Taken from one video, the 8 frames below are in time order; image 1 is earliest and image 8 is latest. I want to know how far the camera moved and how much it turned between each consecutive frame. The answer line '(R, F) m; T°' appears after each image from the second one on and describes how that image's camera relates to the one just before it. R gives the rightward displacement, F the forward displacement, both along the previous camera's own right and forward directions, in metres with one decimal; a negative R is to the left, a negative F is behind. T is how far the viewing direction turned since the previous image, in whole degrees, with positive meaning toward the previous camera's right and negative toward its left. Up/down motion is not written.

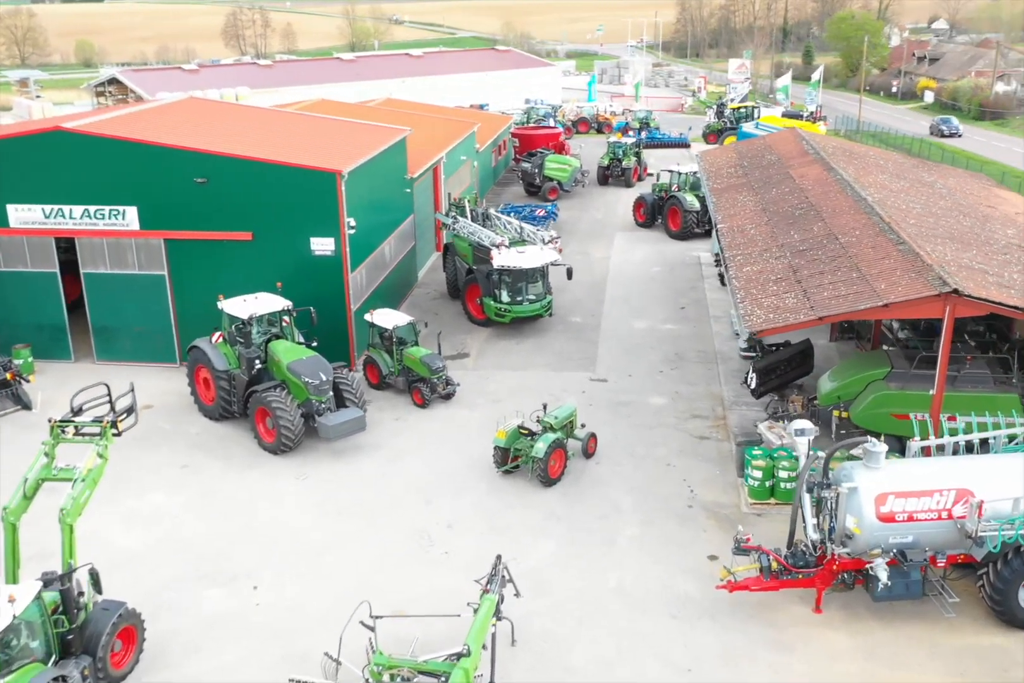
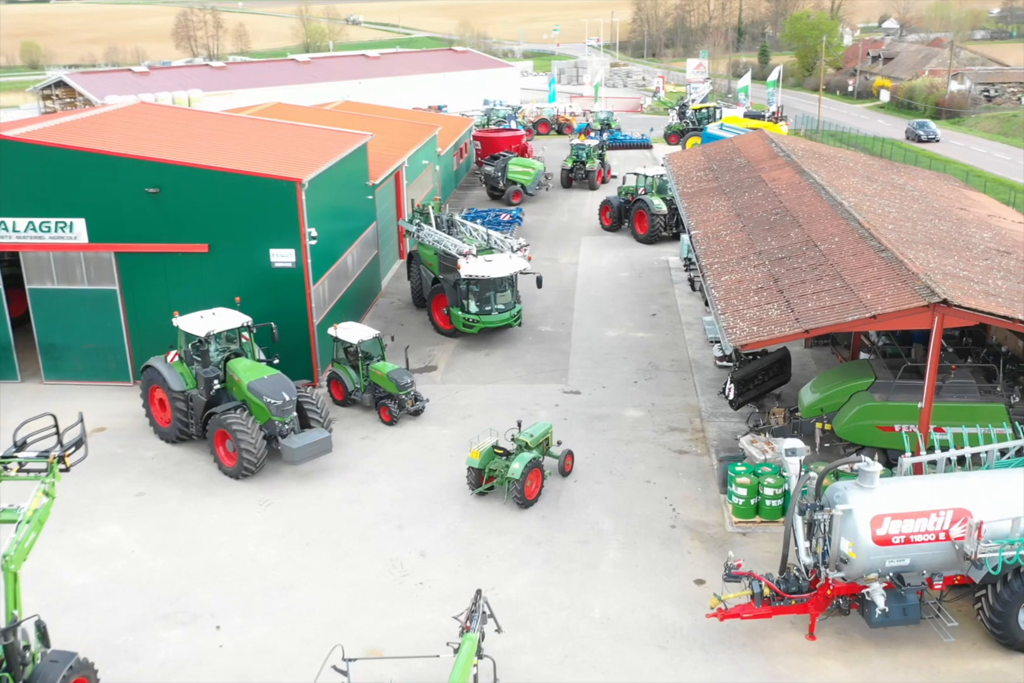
(-0.2, +0.6) m; +2°
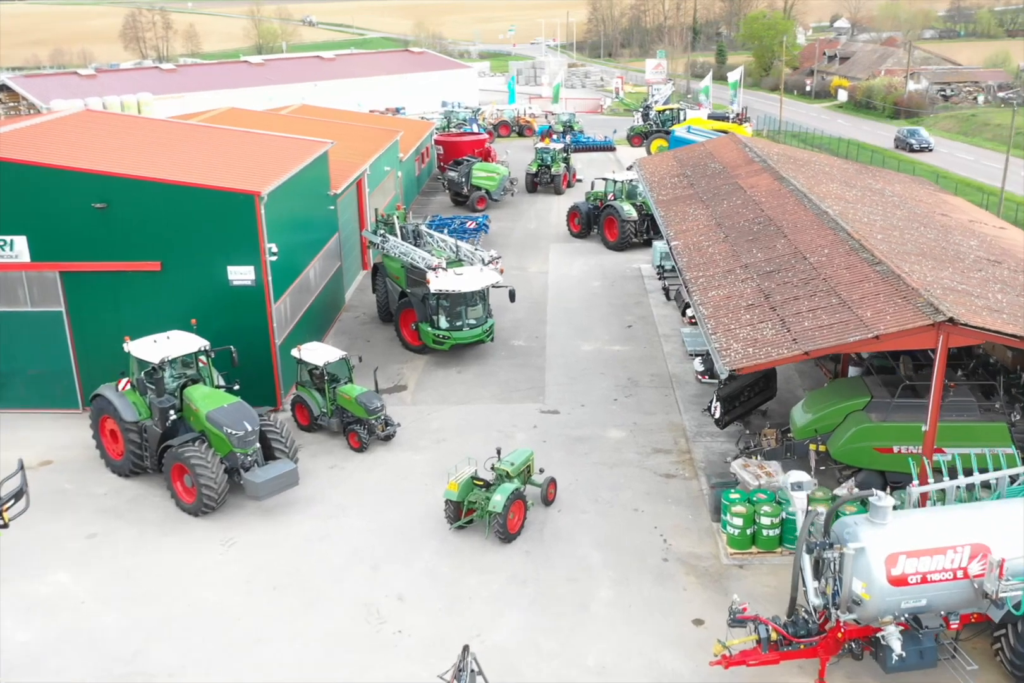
(-0.3, +0.8) m; +2°
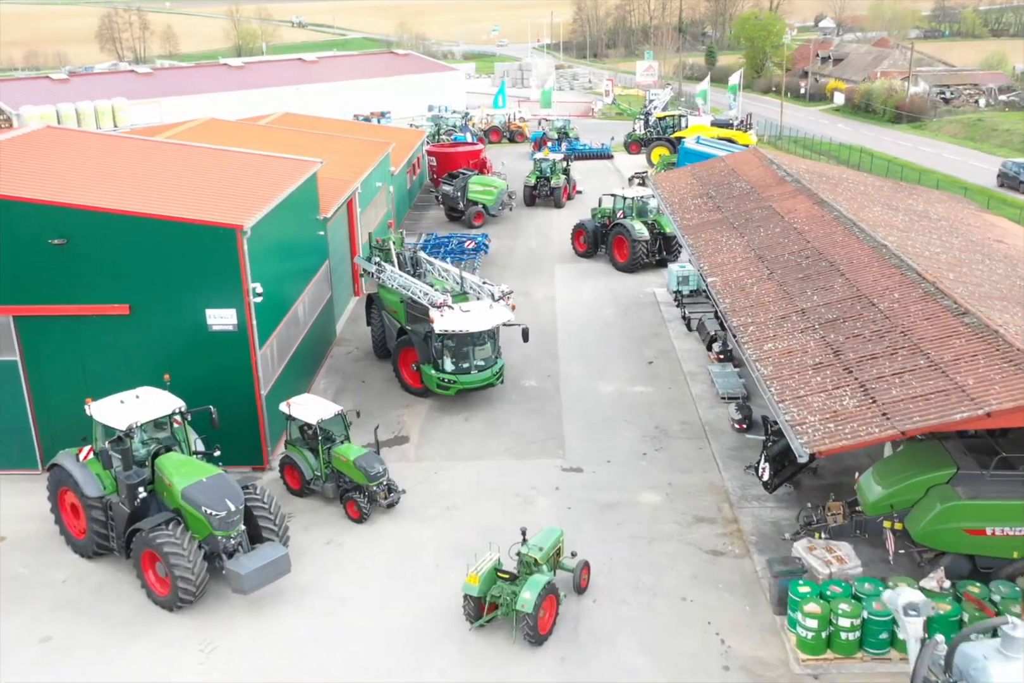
(-0.5, +1.9) m; +1°
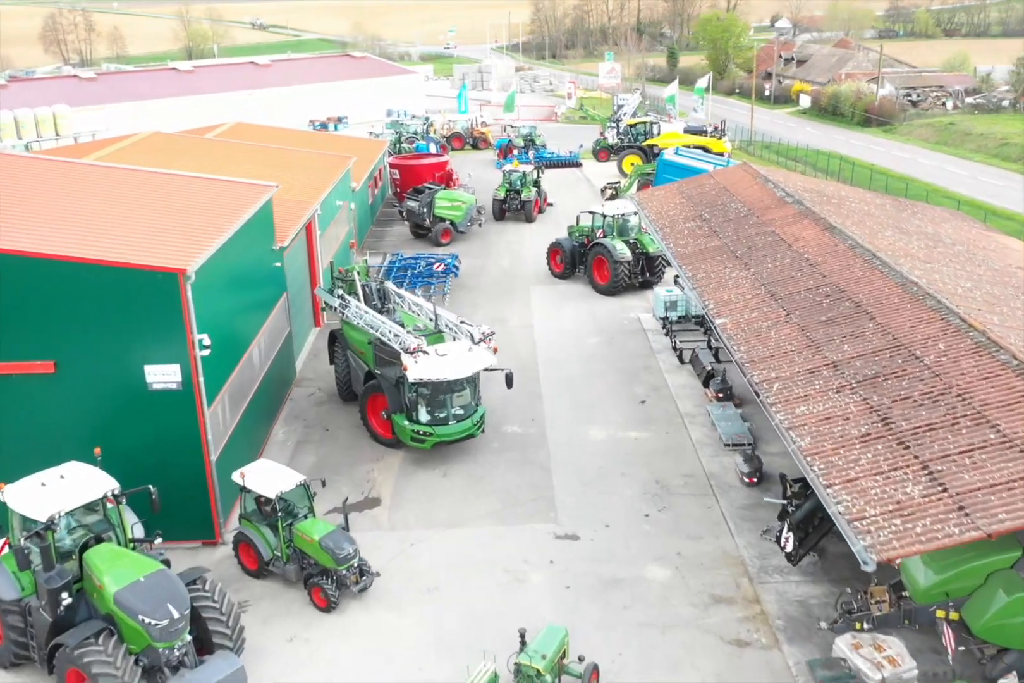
(-0.3, +1.8) m; +2°
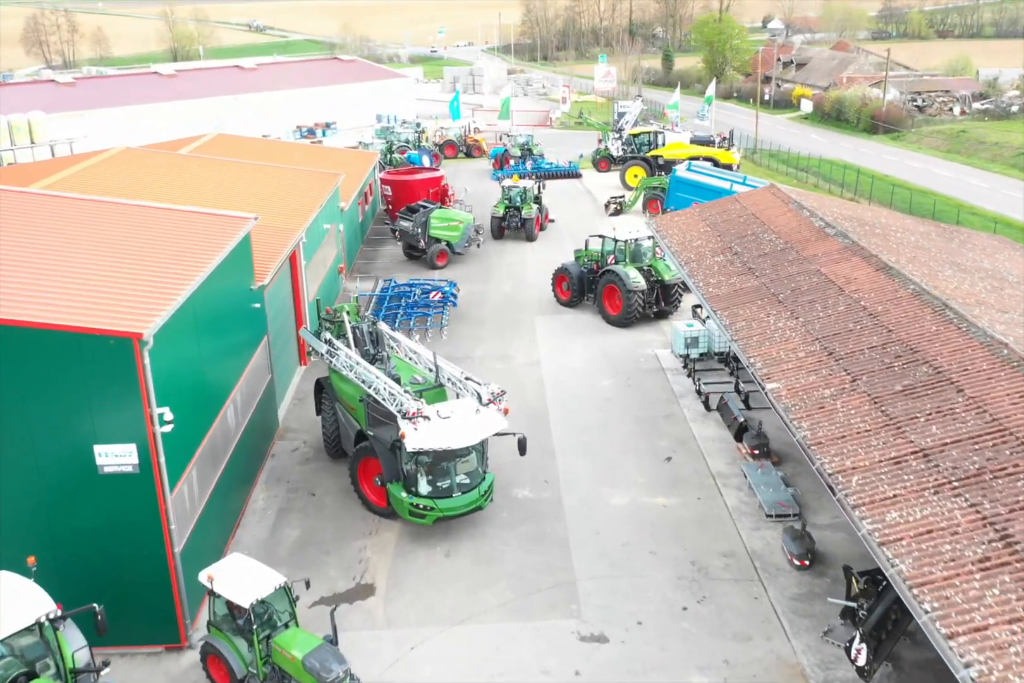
(-0.3, +2.0) m; +1°
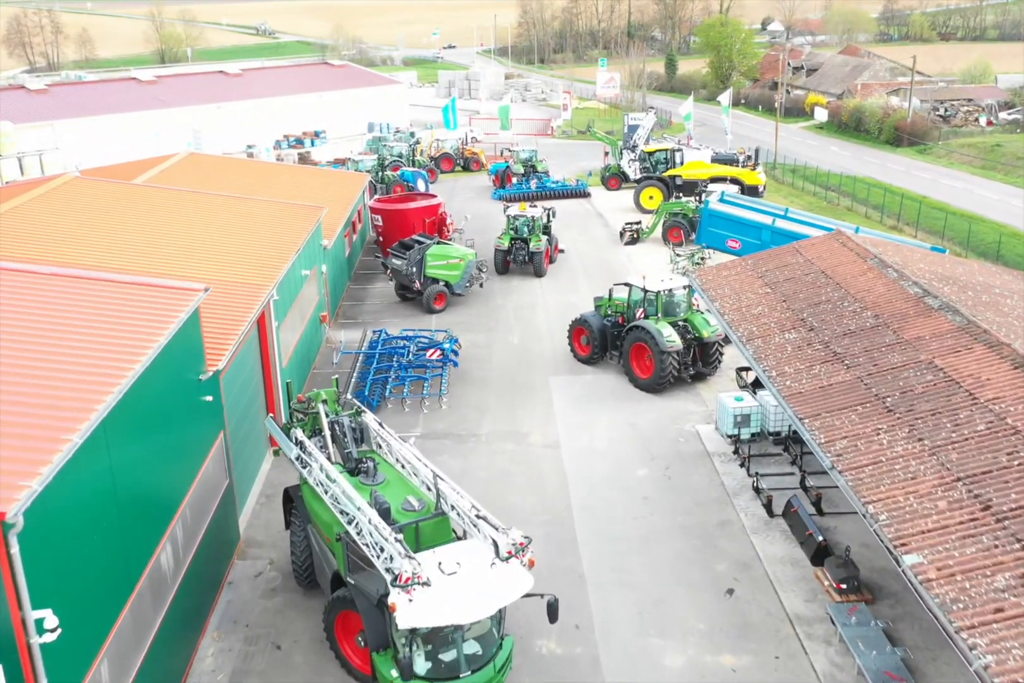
(-0.3, +3.3) m; 0°
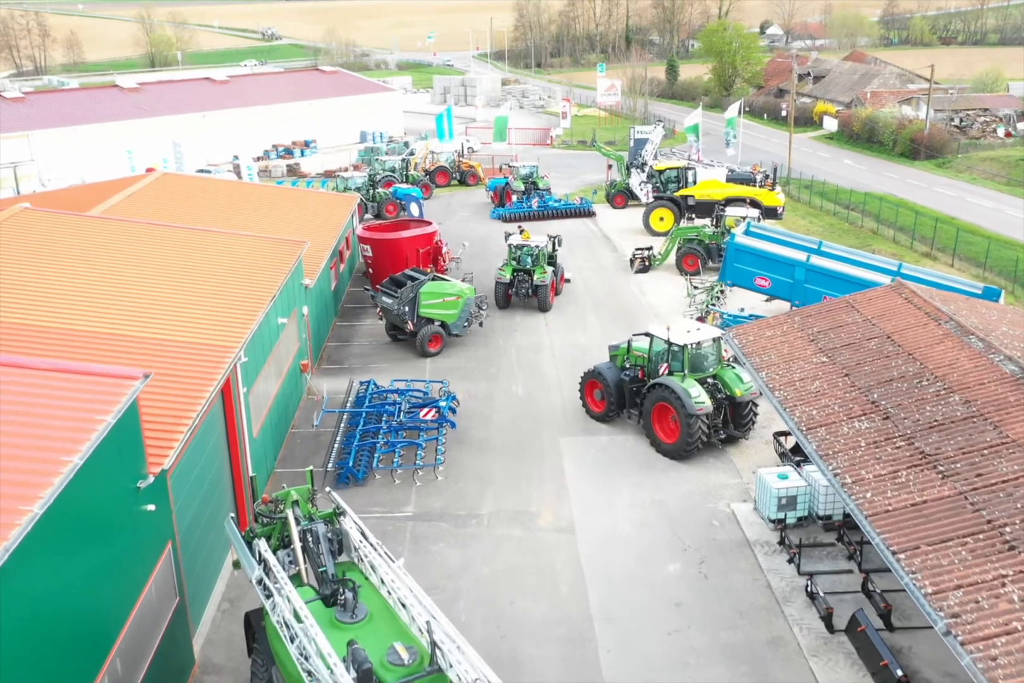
(-0.2, +2.3) m; 0°
